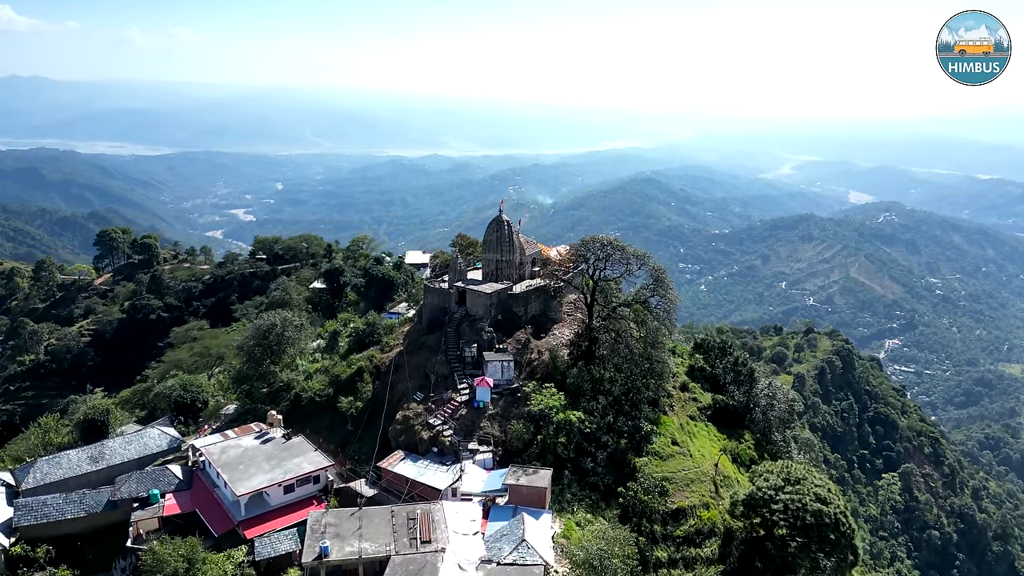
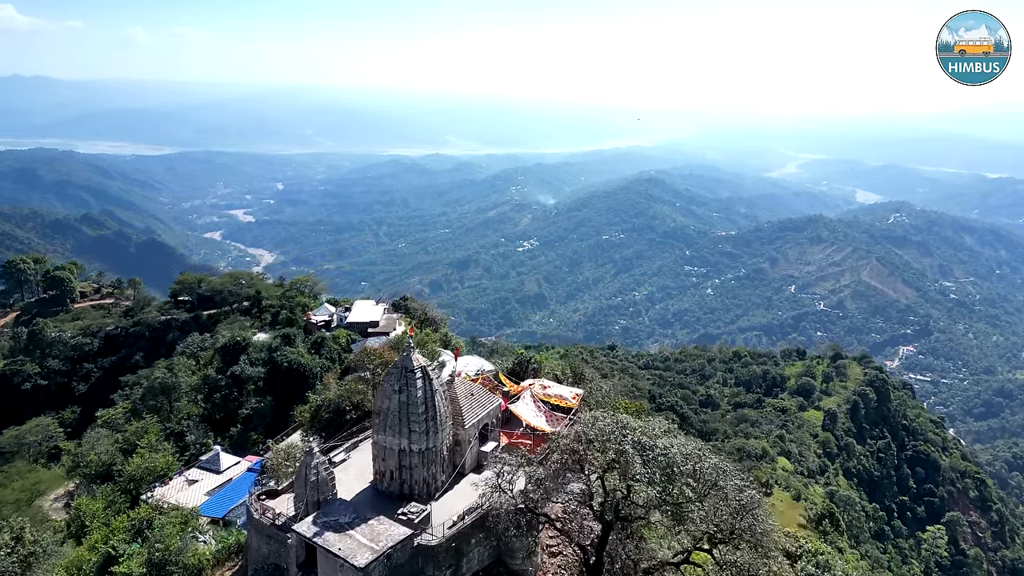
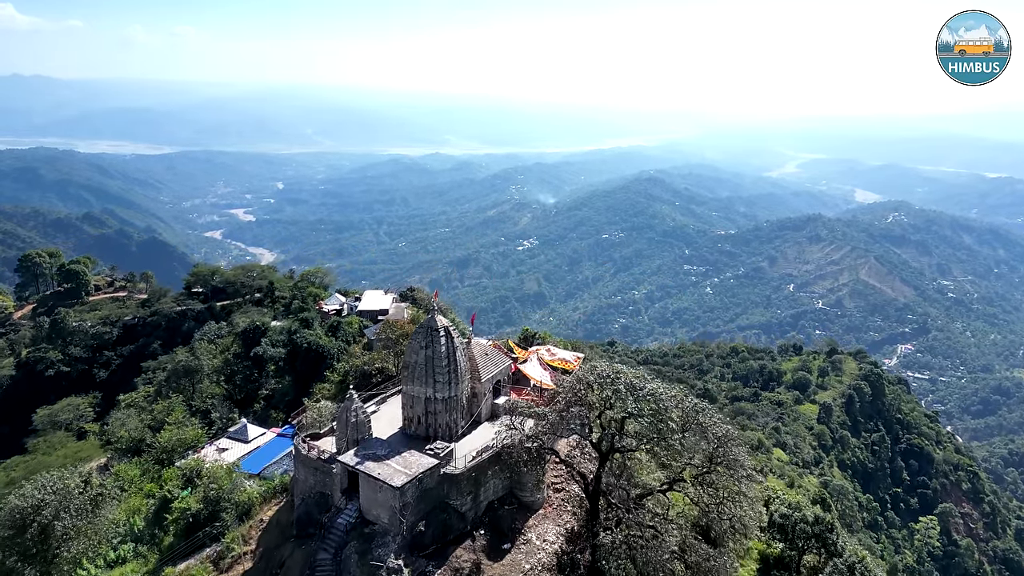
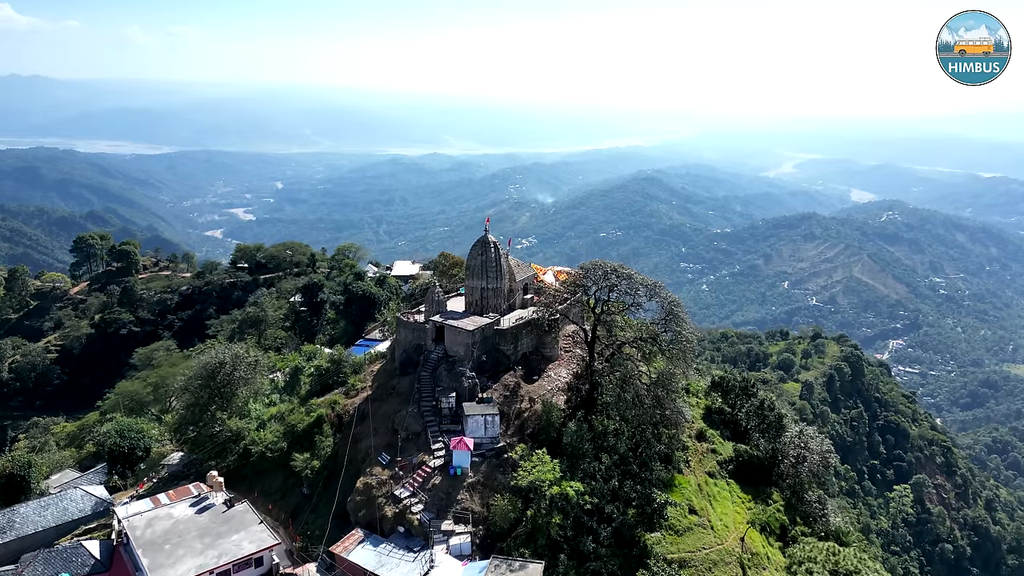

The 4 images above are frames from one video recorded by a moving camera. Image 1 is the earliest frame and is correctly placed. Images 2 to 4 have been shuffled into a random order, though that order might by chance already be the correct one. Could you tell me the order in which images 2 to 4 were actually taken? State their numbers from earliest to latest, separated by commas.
4, 3, 2
